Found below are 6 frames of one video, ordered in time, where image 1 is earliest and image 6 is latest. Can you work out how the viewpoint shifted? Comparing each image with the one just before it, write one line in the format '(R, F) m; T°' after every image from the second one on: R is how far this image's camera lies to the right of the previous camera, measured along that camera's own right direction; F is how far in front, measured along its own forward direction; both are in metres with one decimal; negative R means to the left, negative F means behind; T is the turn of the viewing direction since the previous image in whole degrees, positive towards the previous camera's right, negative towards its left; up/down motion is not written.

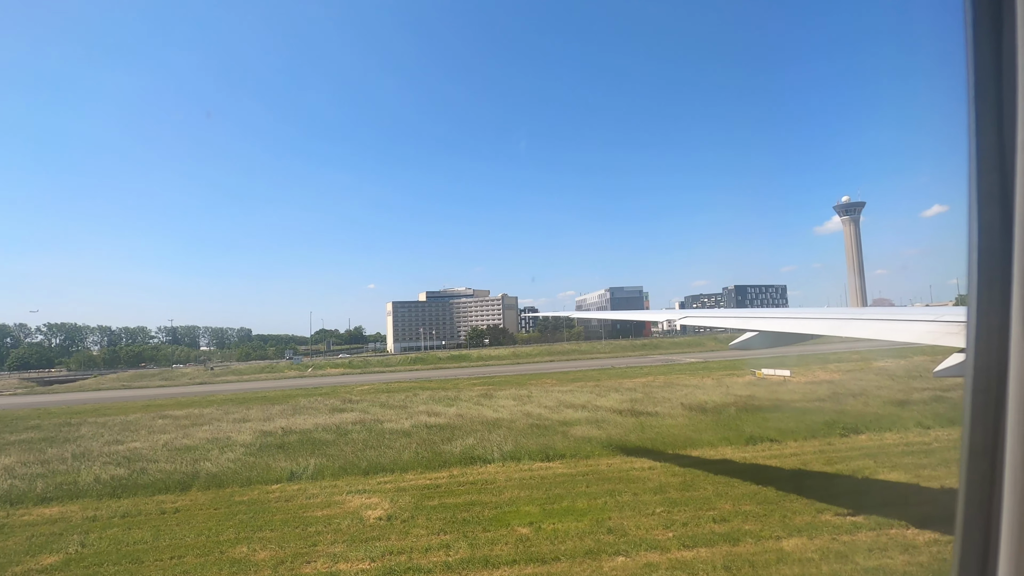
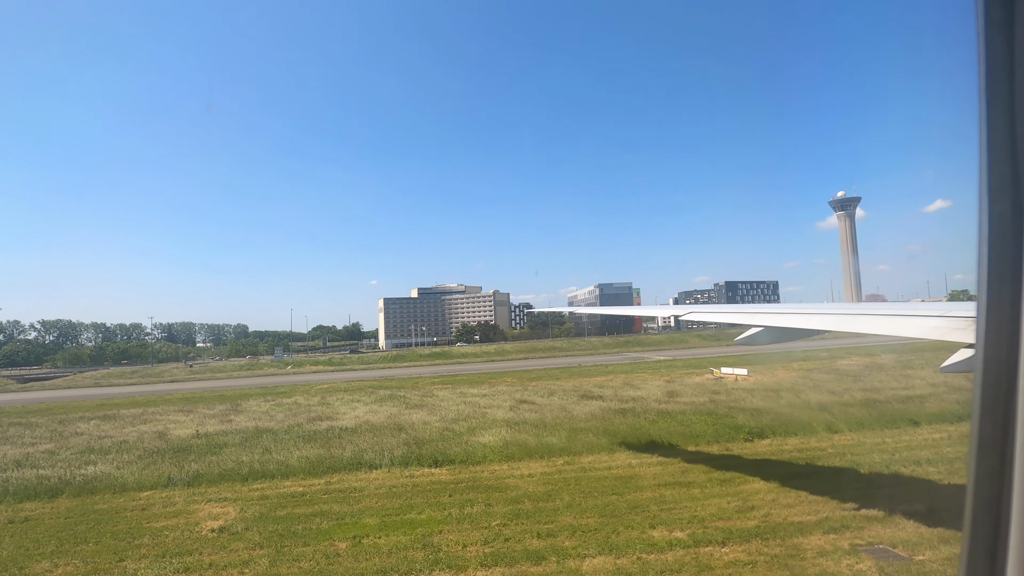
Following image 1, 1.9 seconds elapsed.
(+1.0, +0.6) m; 0°
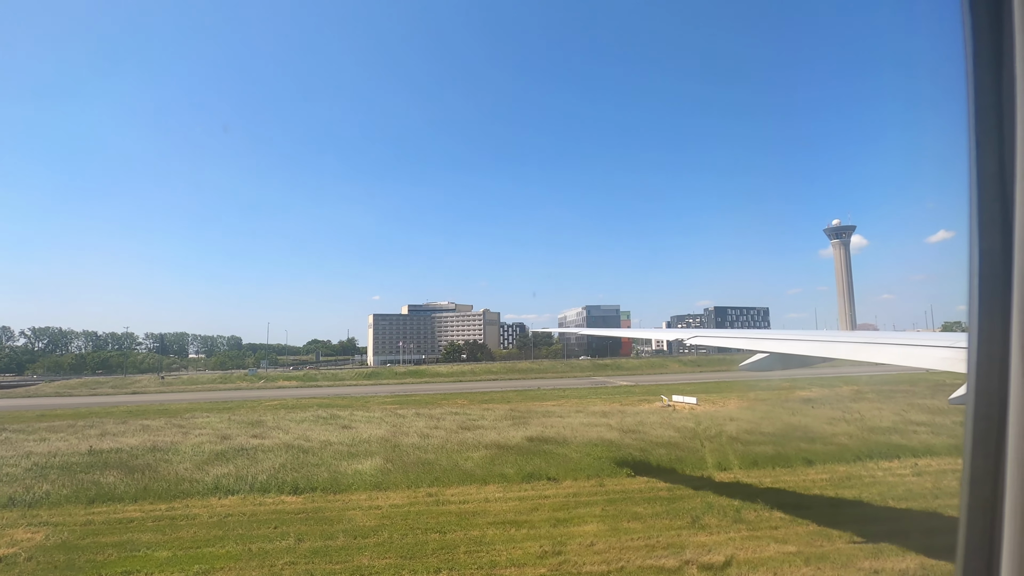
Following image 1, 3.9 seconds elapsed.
(+0.4, +0.4) m; 0°
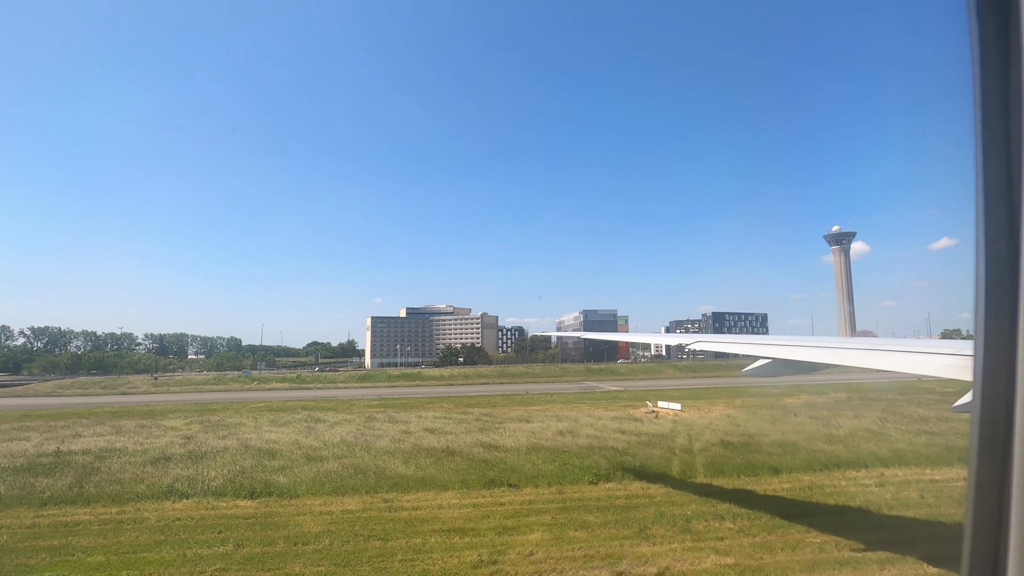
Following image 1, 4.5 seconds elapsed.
(+0.3, +0.4) m; 0°
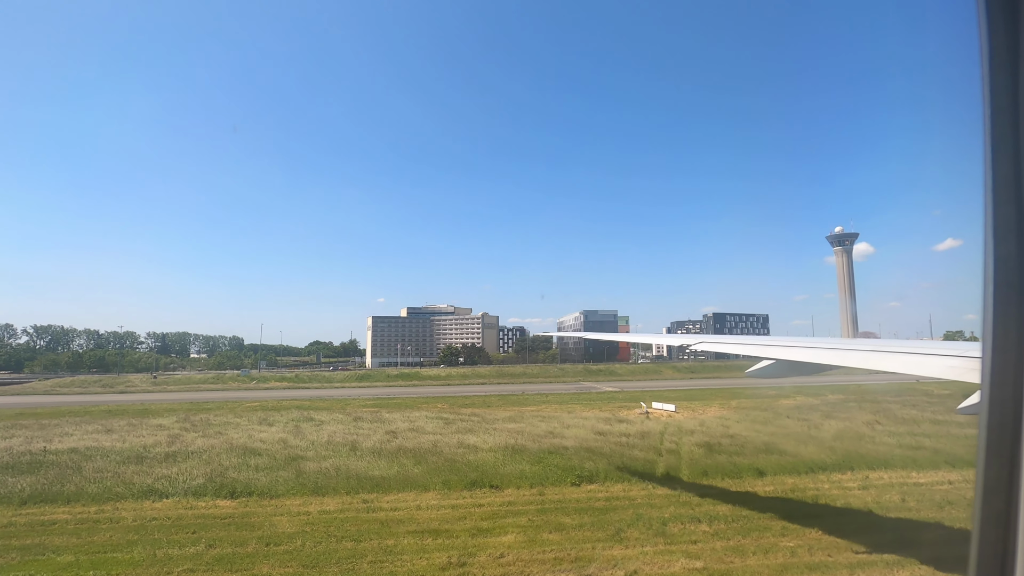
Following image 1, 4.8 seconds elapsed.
(-1.6, -1.5) m; 0°
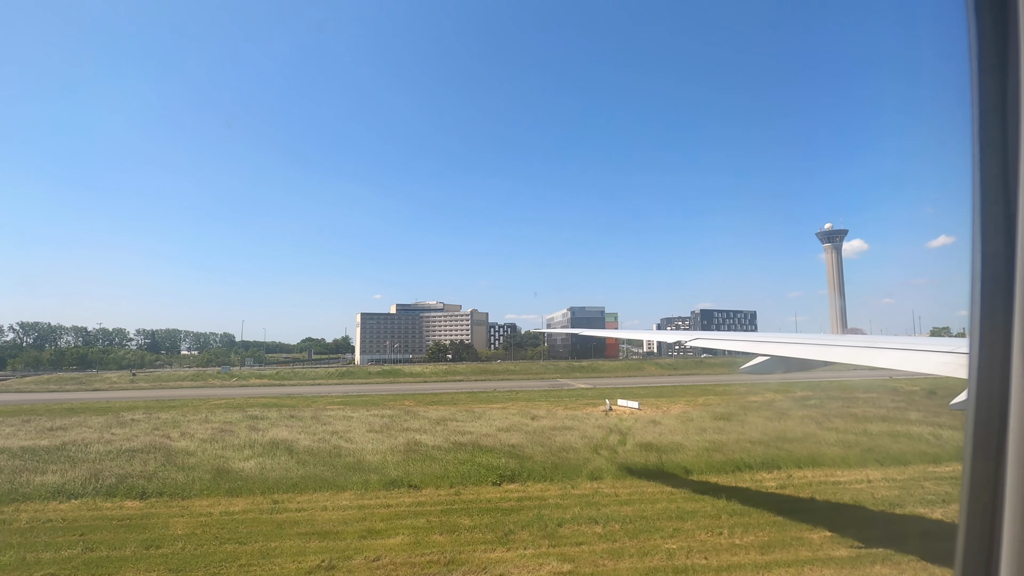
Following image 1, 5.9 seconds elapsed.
(+1.3, +1.2) m; +1°
